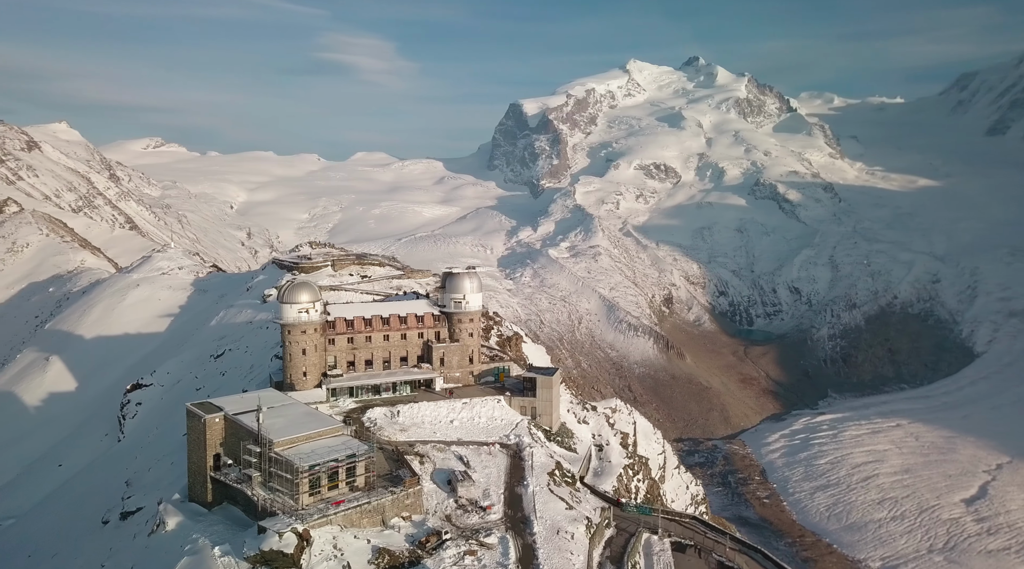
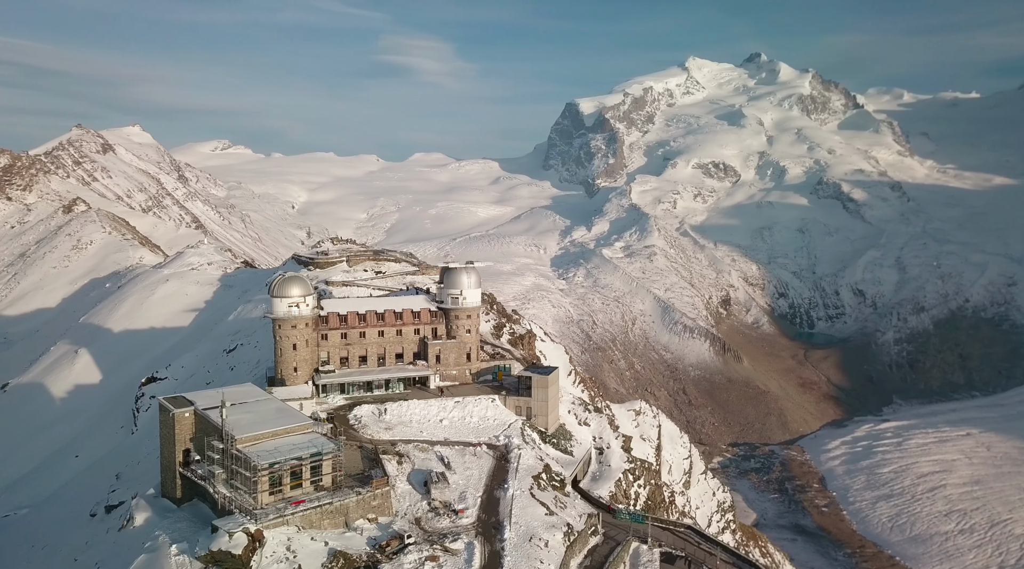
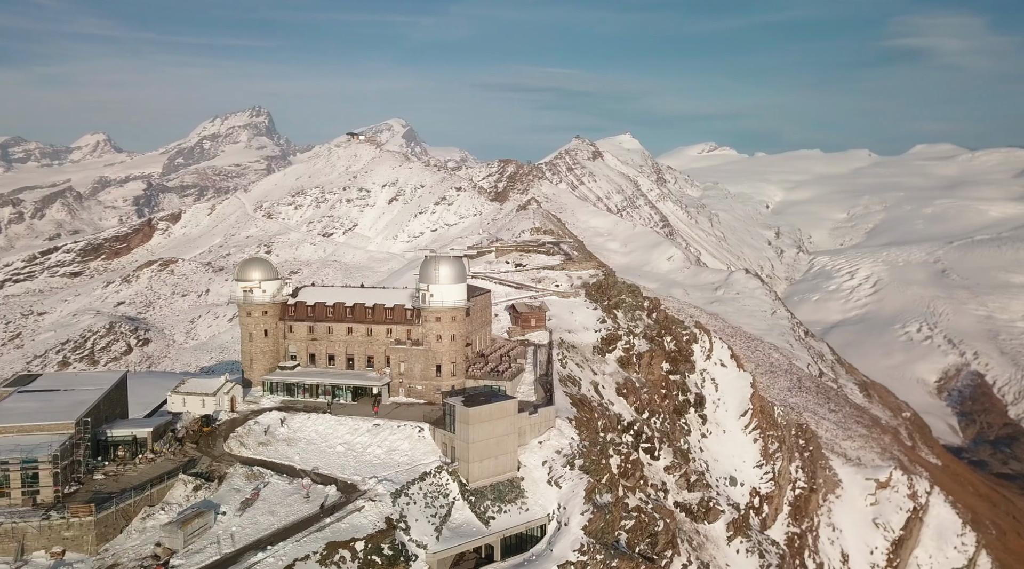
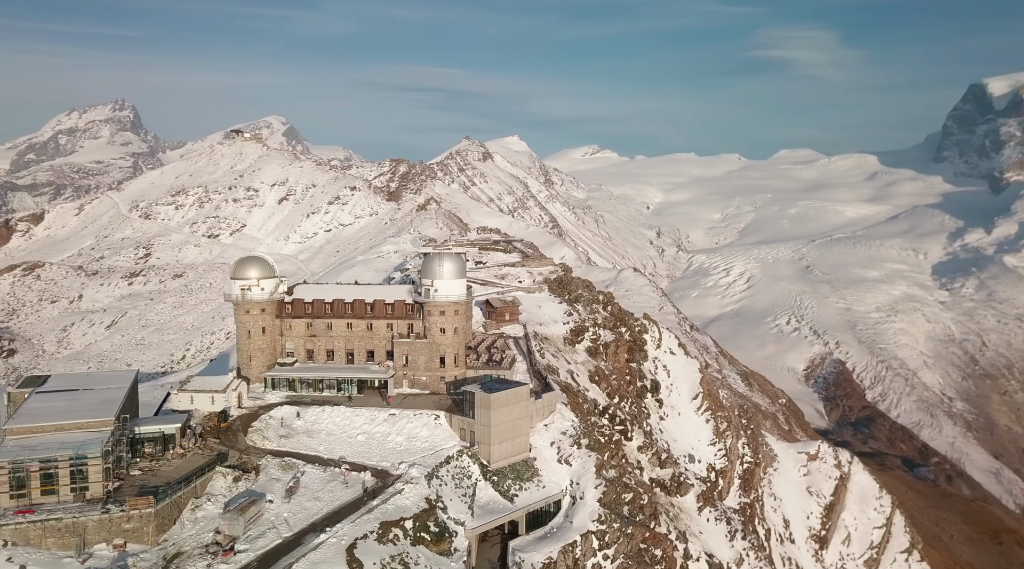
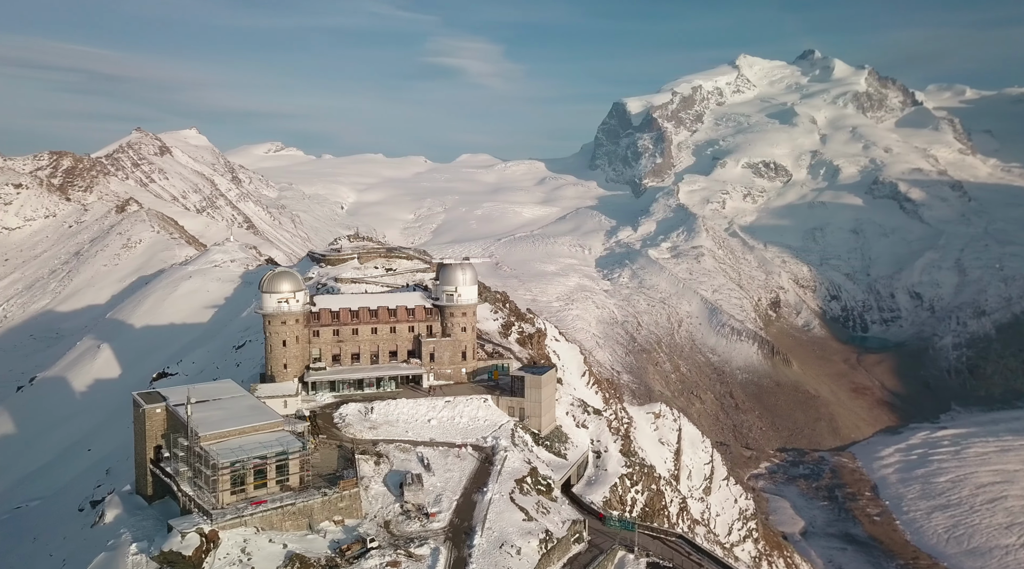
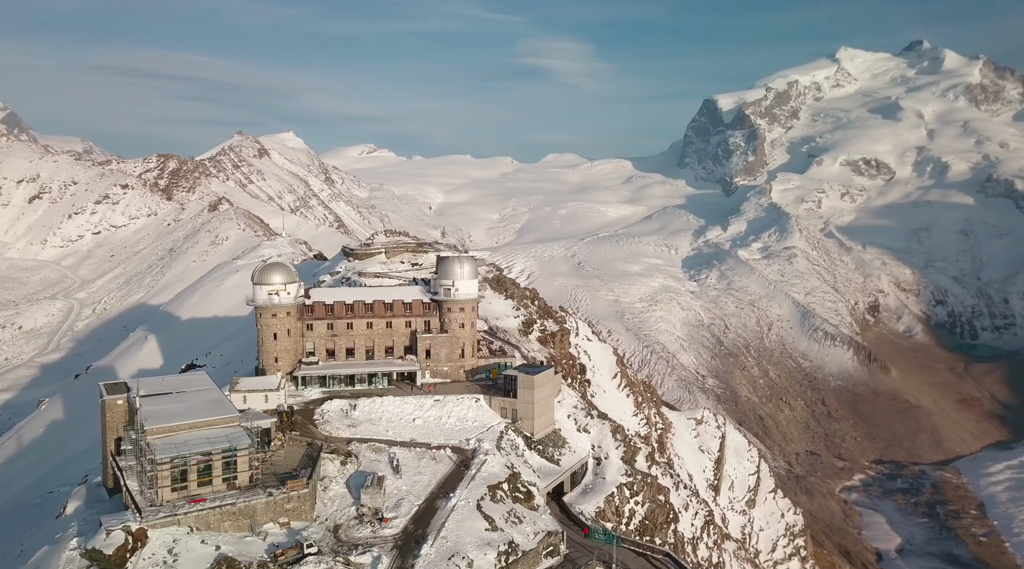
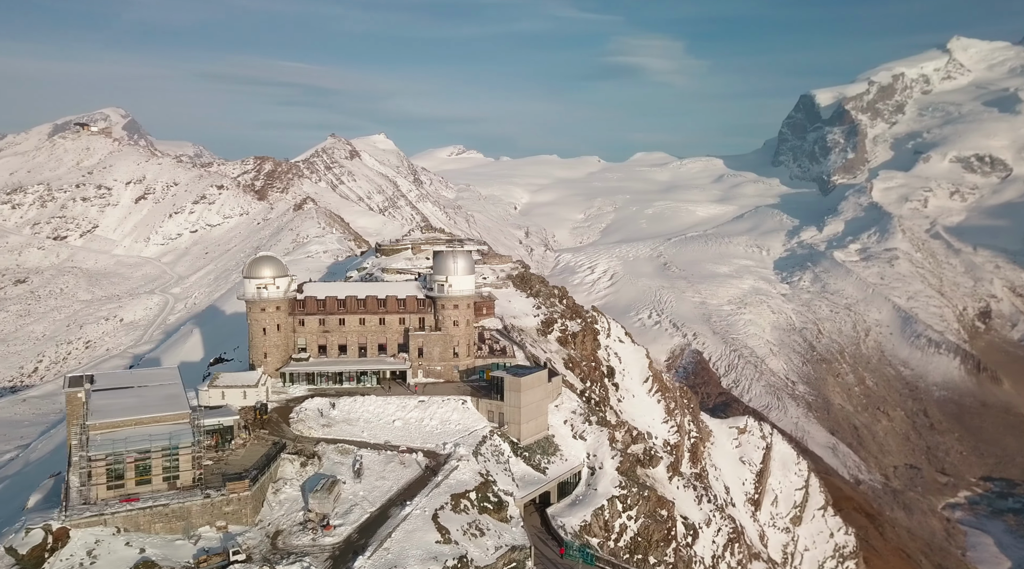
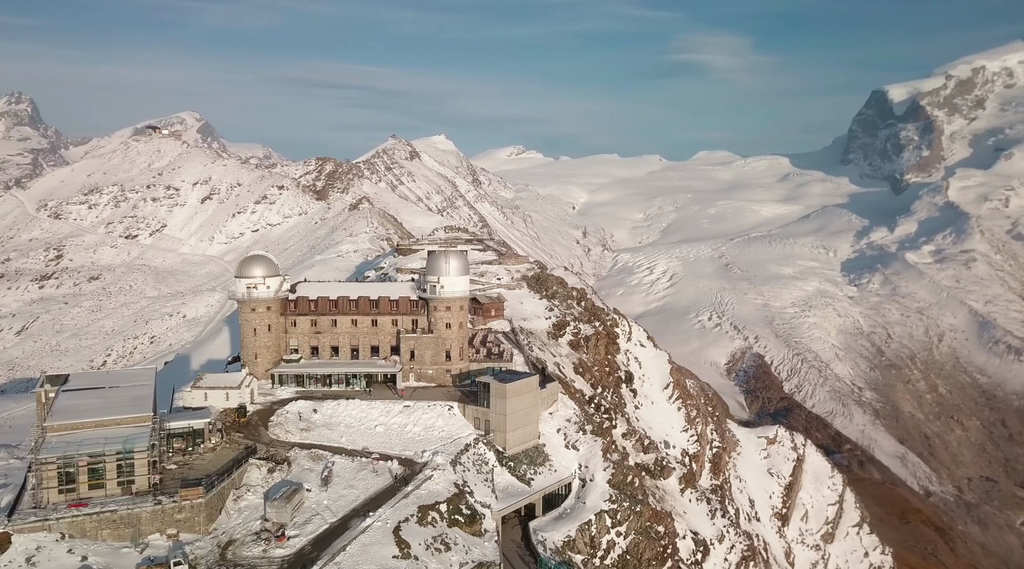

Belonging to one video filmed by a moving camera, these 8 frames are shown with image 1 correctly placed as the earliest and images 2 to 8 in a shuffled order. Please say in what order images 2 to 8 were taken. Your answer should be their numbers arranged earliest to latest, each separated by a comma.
2, 5, 6, 7, 8, 4, 3
